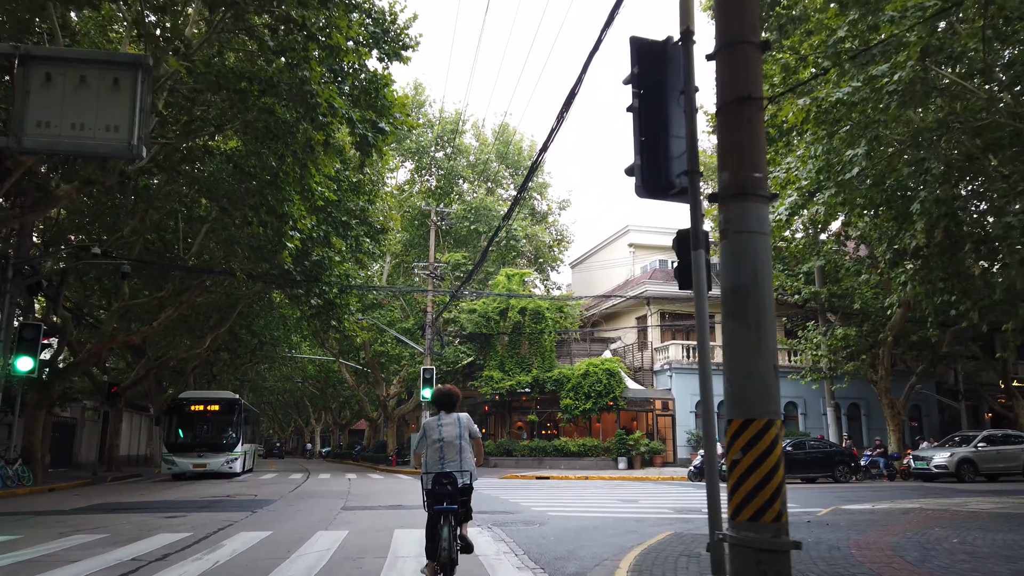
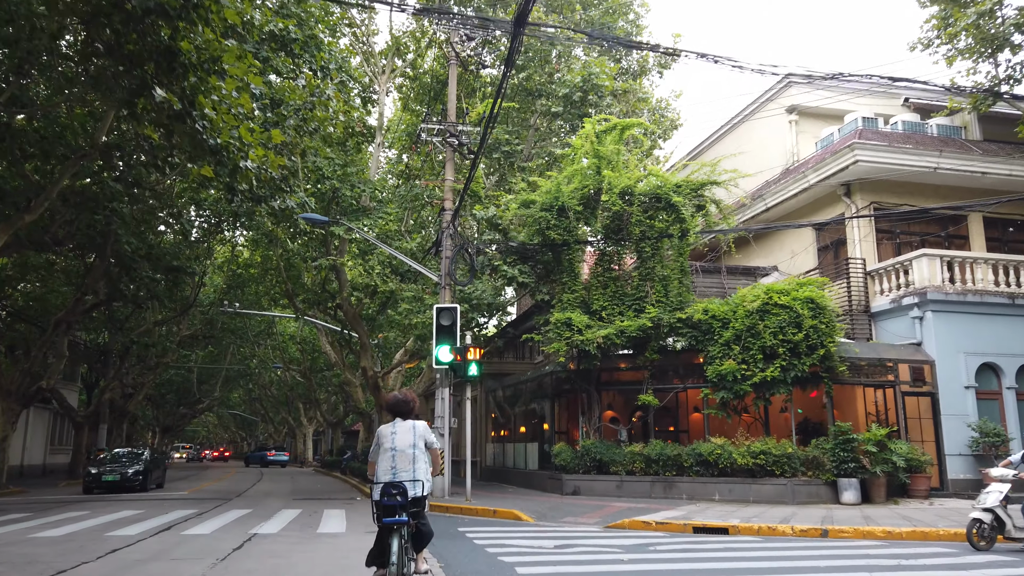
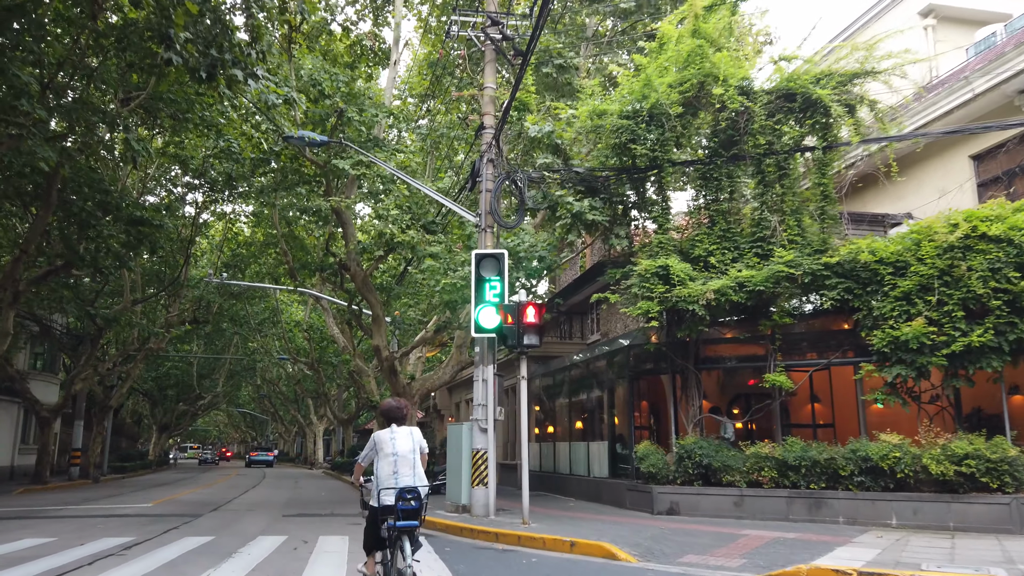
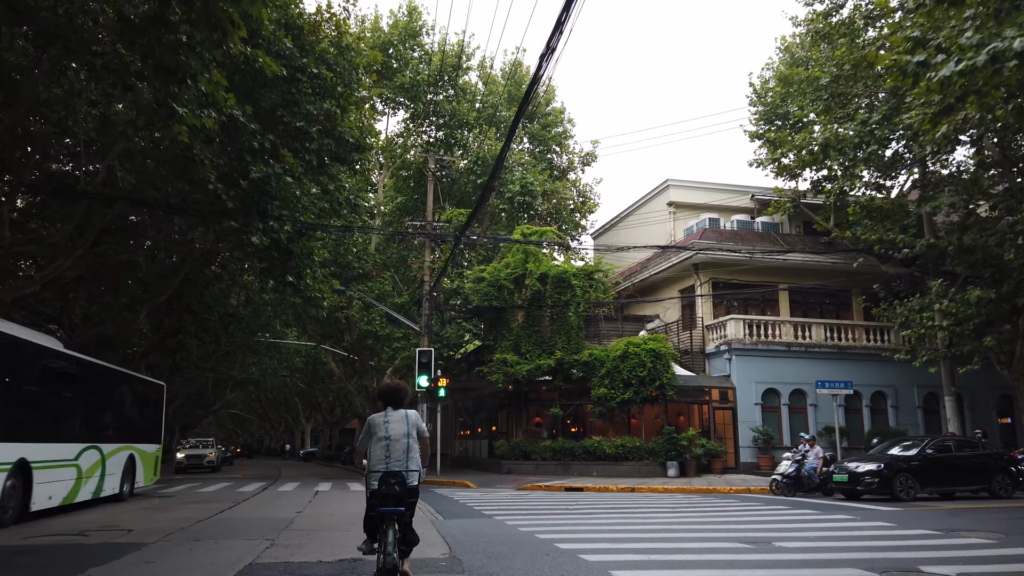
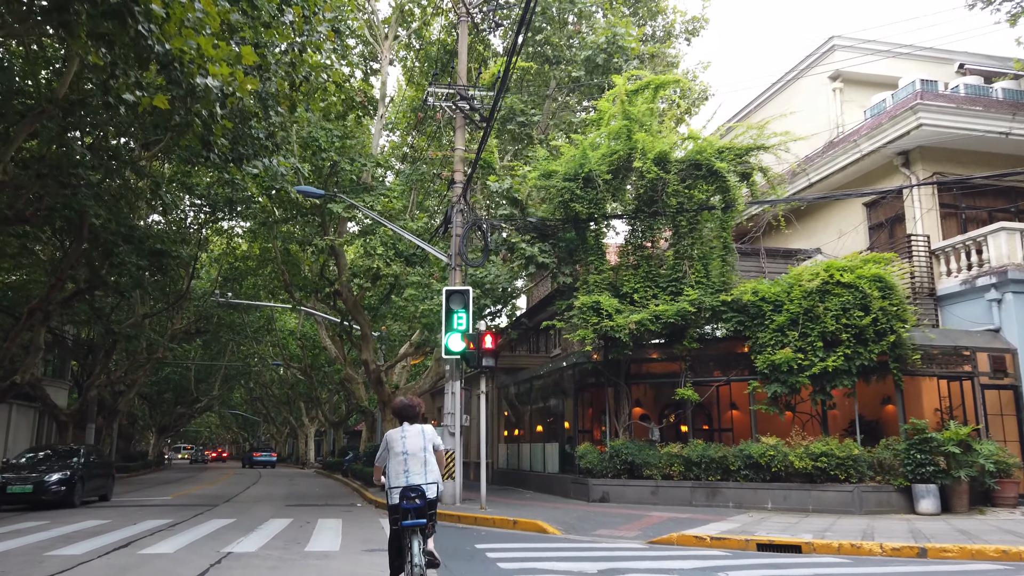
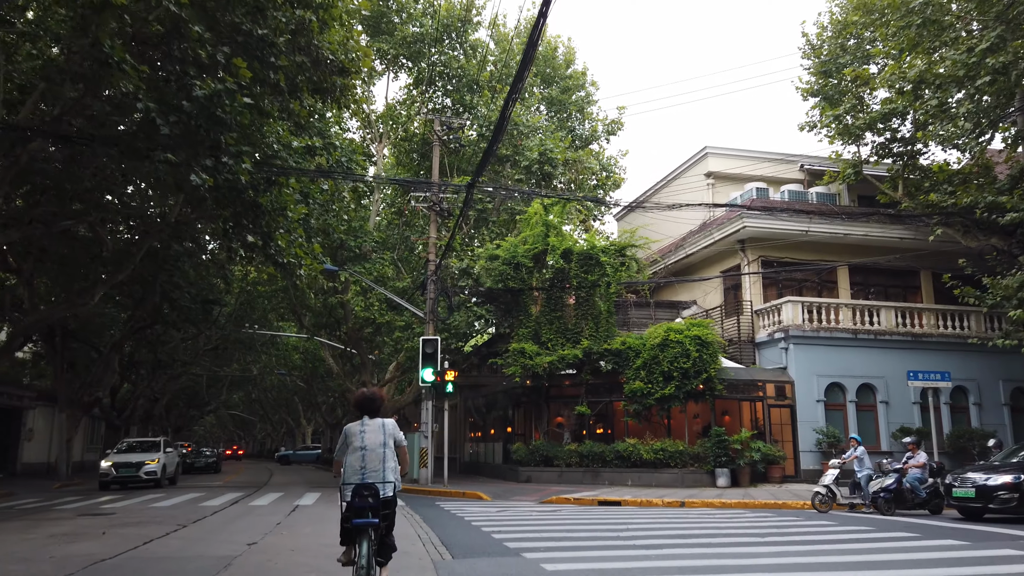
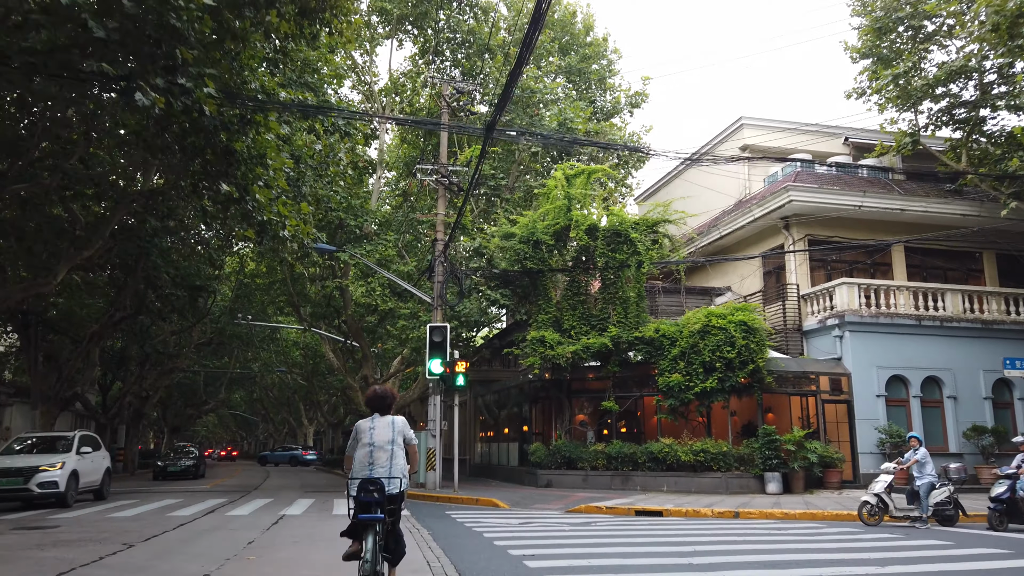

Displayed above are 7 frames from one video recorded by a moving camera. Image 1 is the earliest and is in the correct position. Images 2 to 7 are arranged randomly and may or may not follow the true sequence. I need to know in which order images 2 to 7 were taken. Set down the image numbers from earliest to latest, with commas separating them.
4, 6, 7, 2, 5, 3
